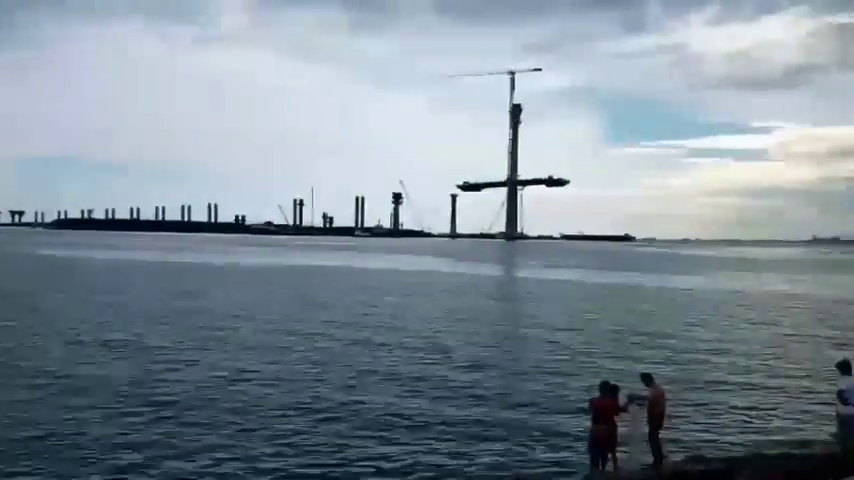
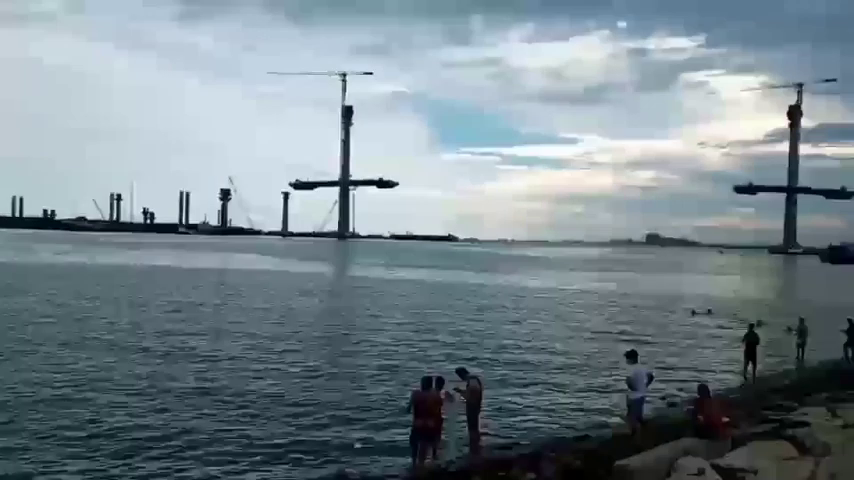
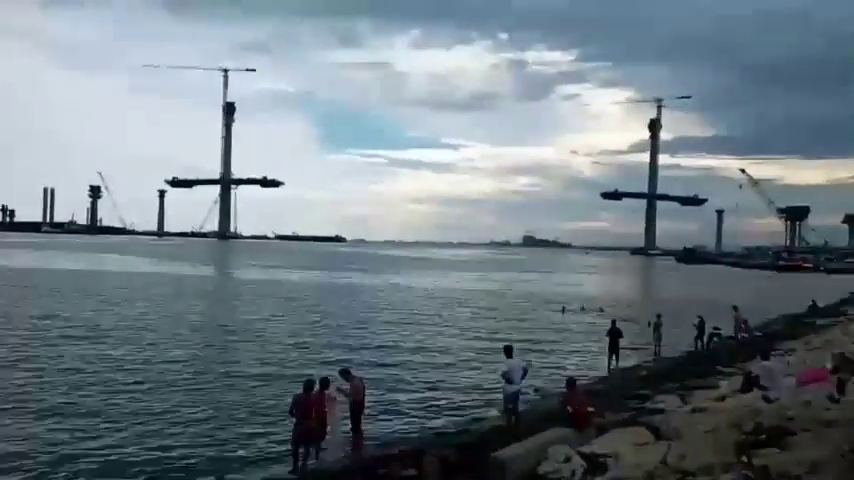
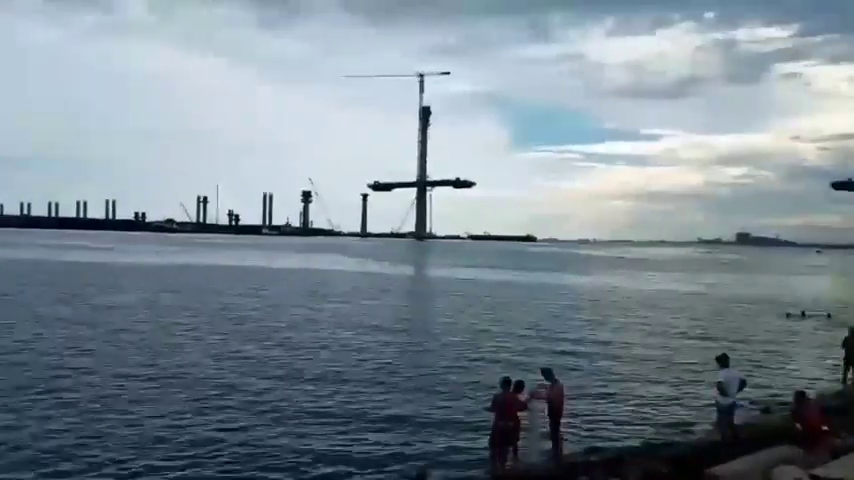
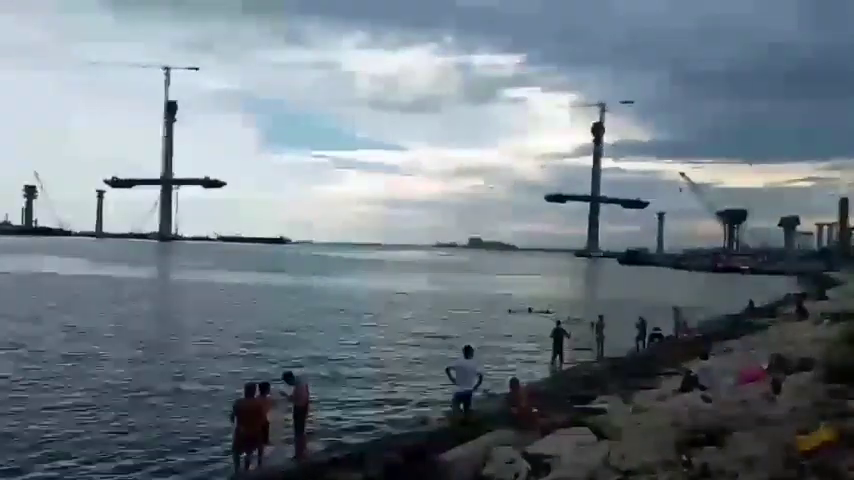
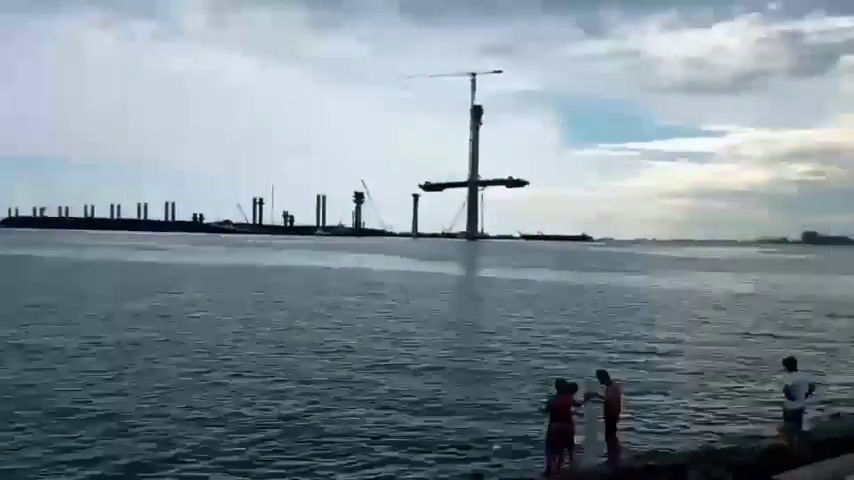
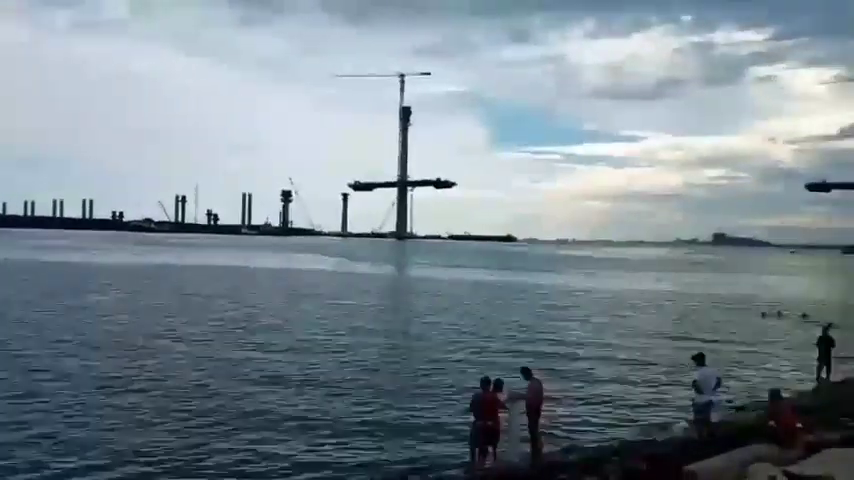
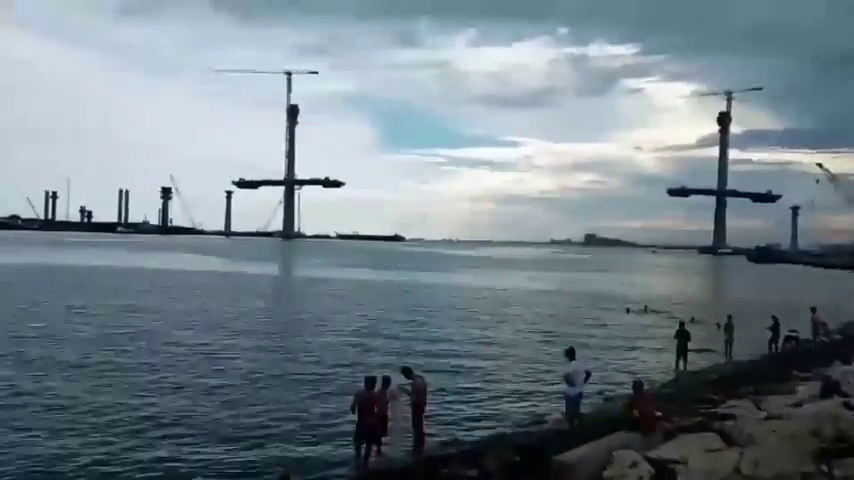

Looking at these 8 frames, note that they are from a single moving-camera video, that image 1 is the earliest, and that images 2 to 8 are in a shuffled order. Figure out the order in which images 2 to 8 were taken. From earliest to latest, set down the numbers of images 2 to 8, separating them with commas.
6, 4, 7, 2, 8, 3, 5
